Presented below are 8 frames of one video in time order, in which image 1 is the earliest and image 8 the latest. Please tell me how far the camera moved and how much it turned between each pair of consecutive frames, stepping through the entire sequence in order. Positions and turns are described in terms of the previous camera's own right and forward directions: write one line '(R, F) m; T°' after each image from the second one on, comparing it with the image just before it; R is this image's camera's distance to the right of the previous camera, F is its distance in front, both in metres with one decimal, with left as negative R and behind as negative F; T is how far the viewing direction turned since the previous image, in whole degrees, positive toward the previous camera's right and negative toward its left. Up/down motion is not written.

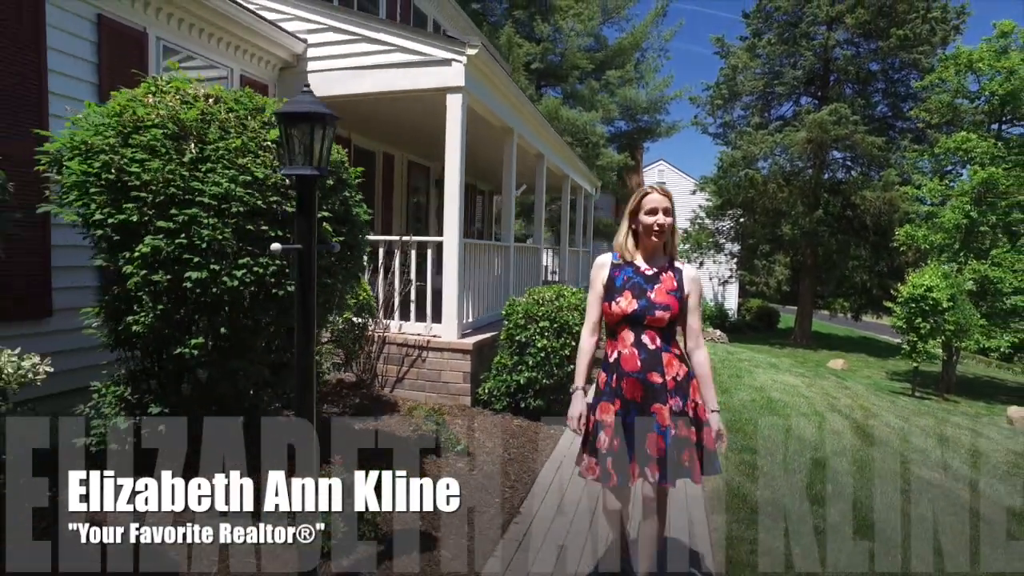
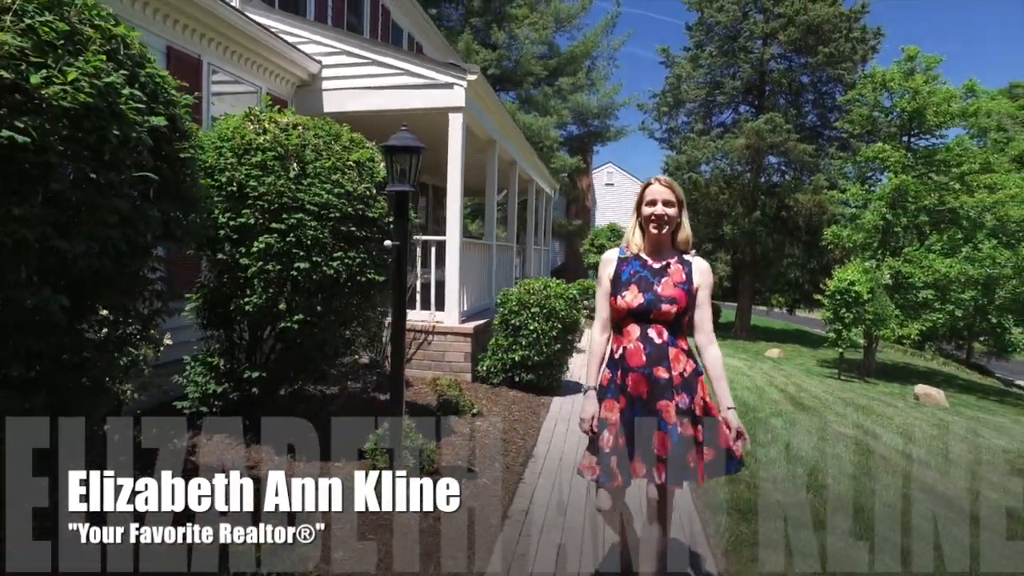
(-0.5, -1.0) m; +5°
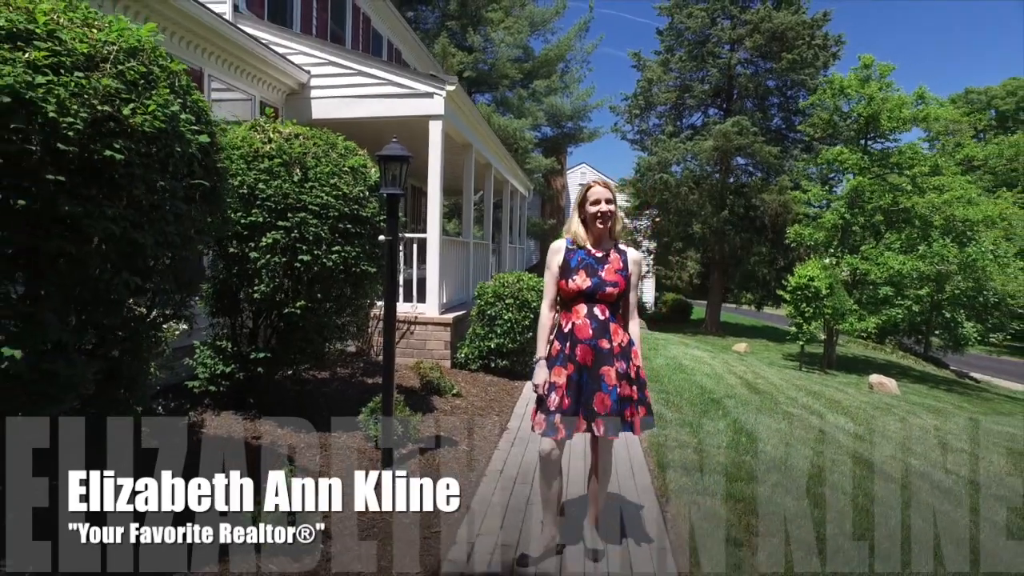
(0.0, -0.6) m; +2°
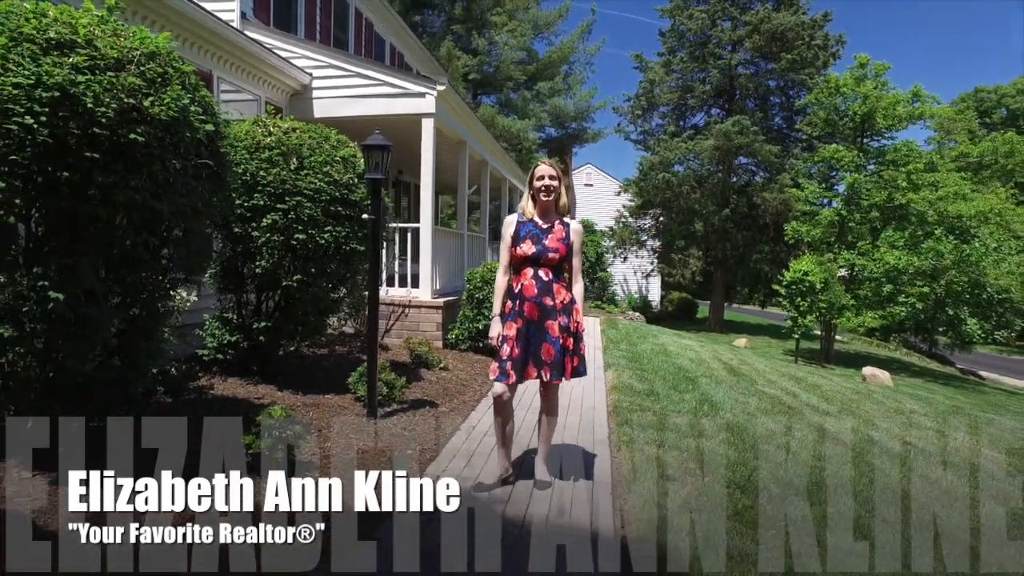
(+0.3, -0.6) m; -1°
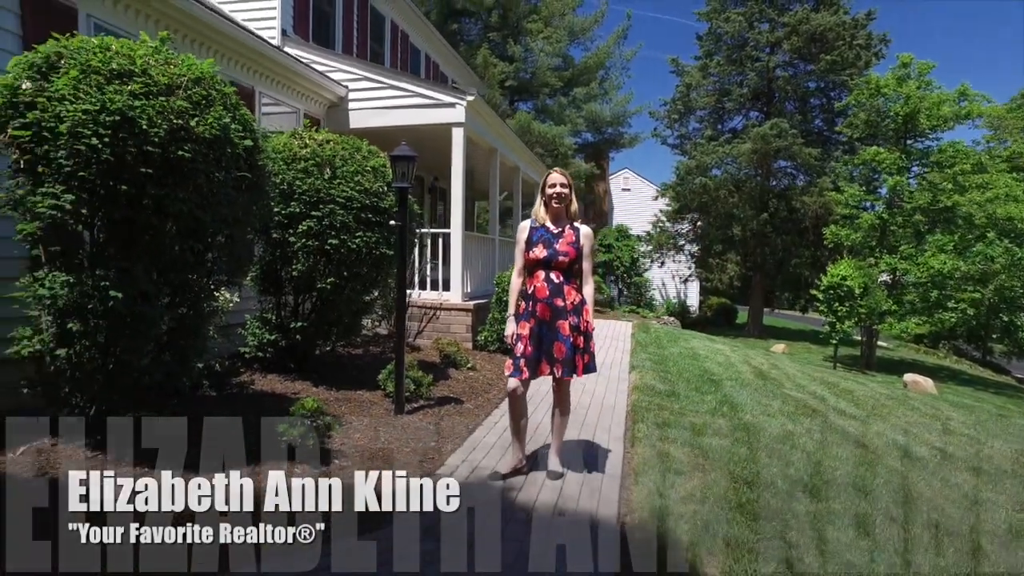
(+0.2, -0.2) m; -3°
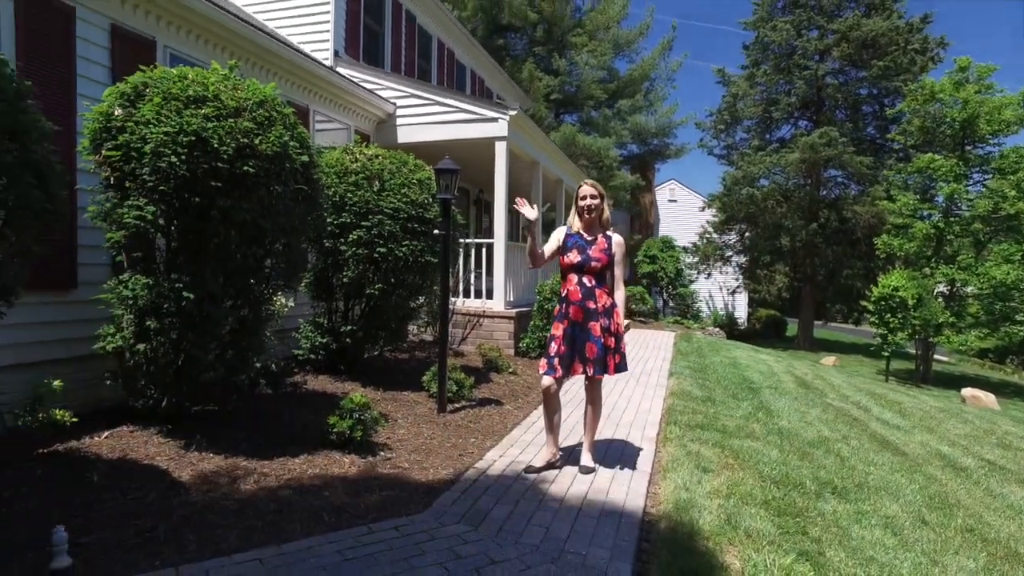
(+0.1, -0.2) m; -4°
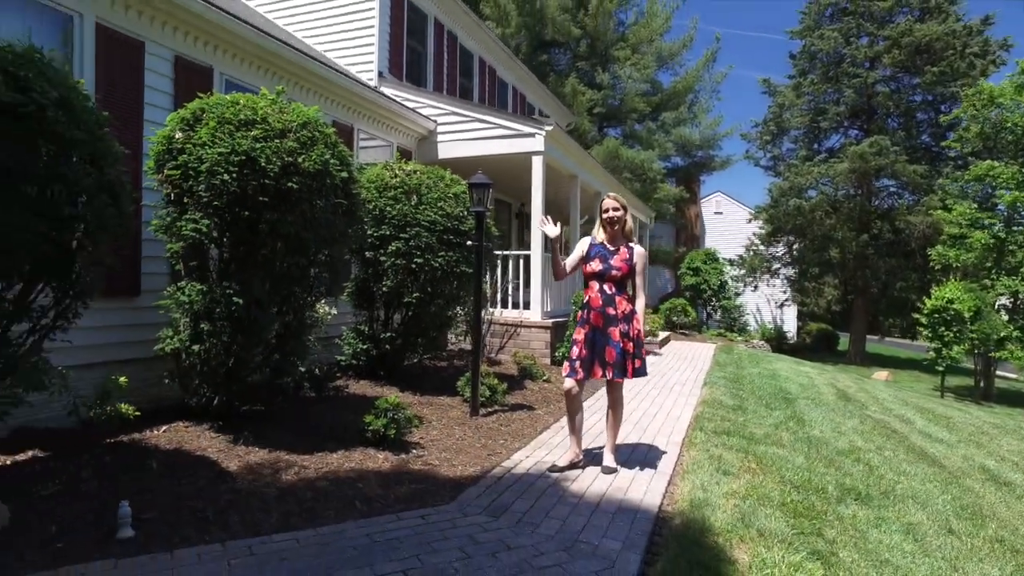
(+0.1, -0.2) m; -4°
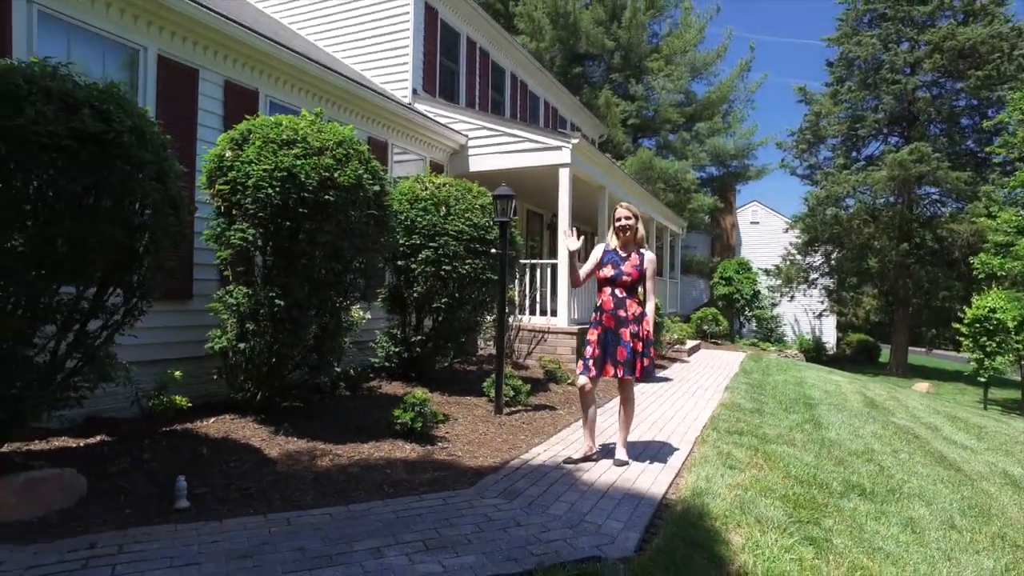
(+0.1, -0.3) m; -3°
